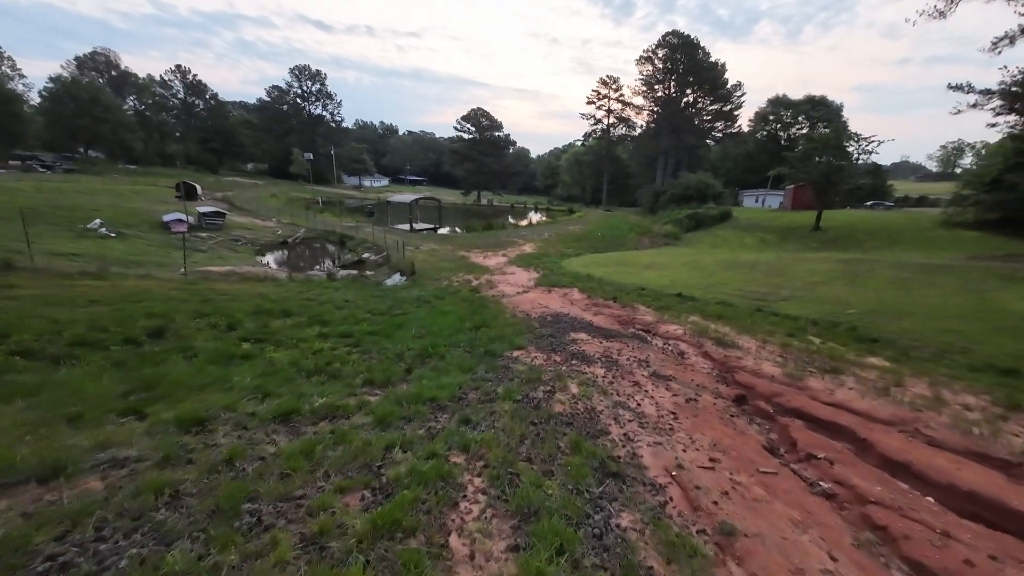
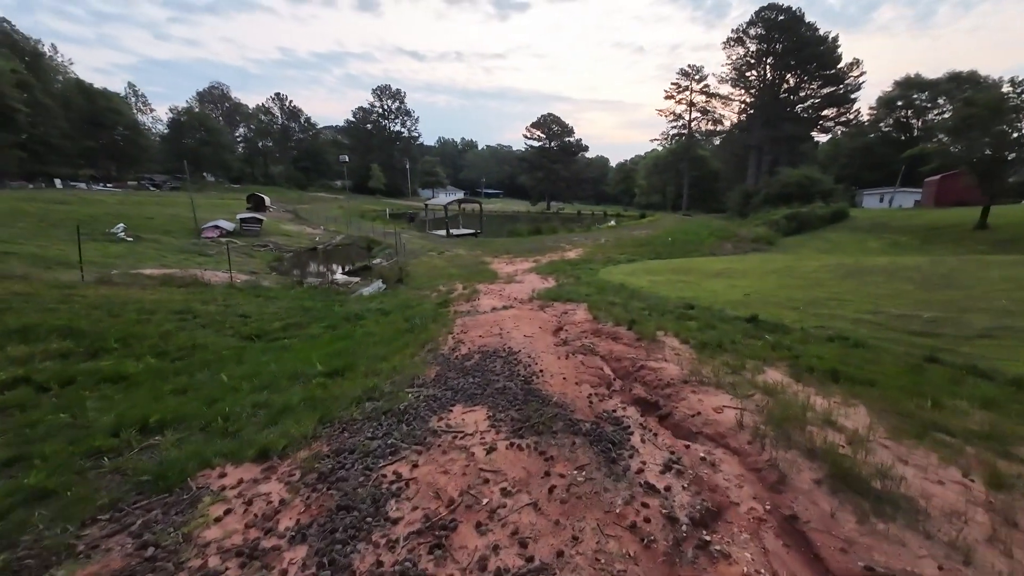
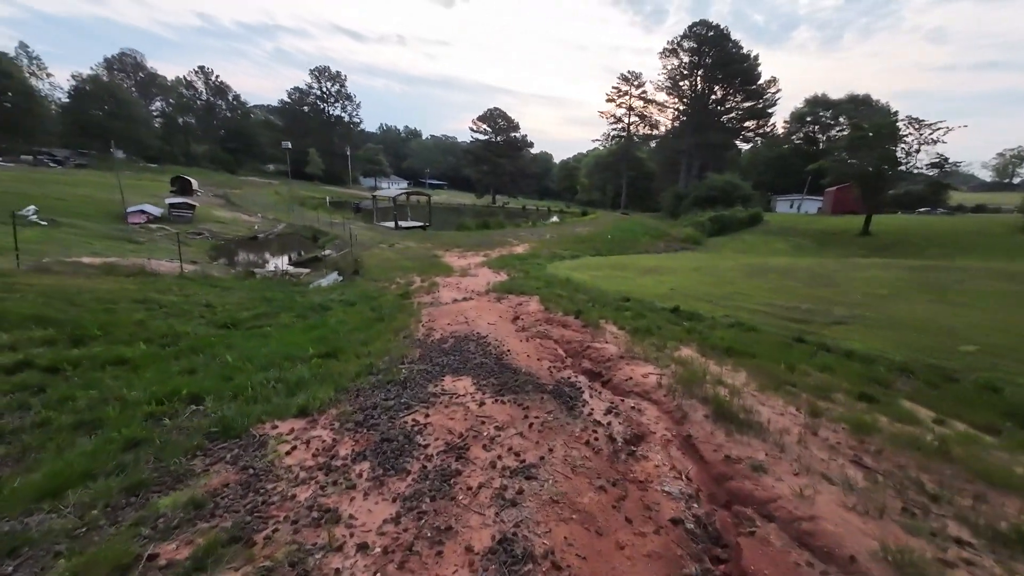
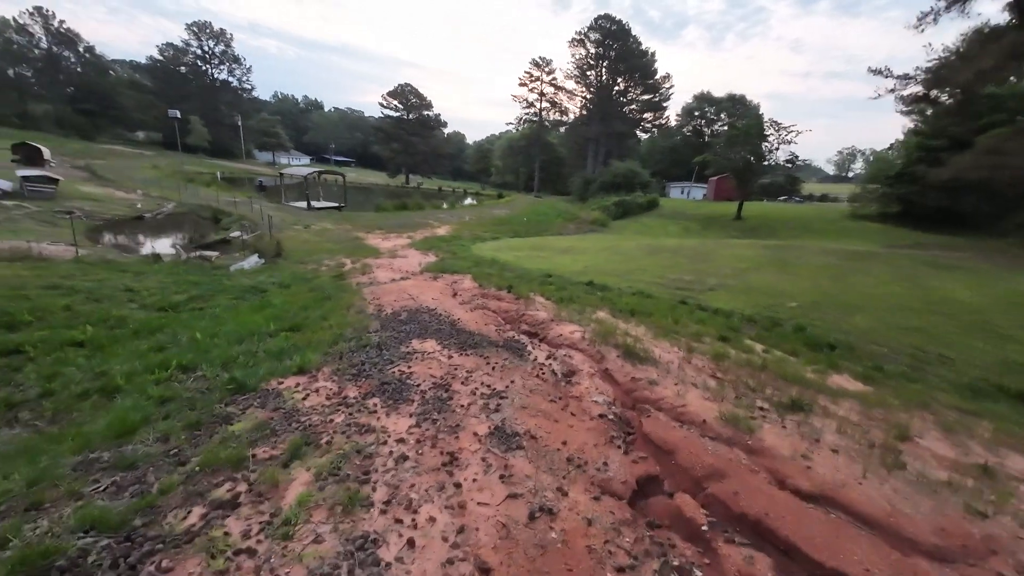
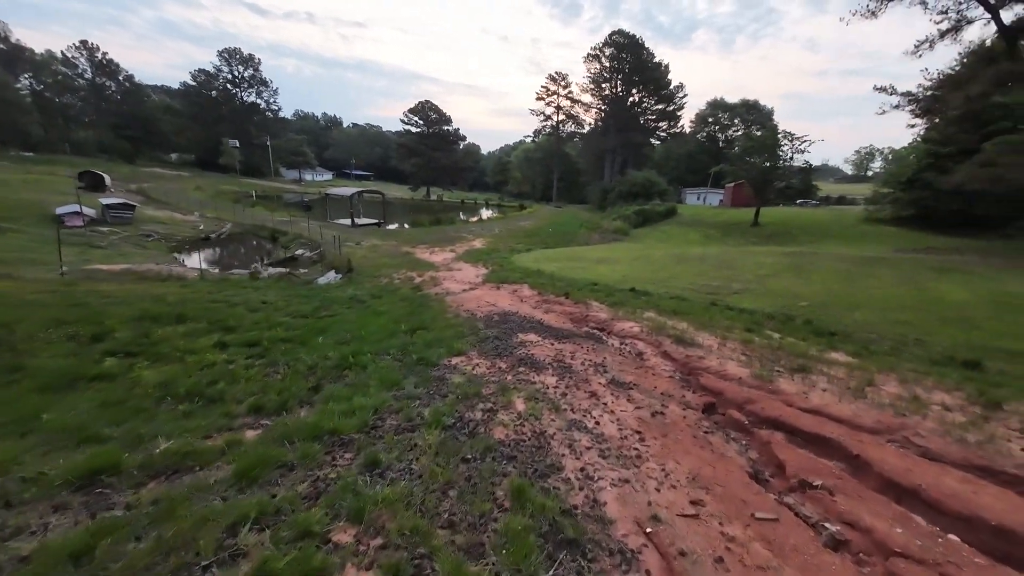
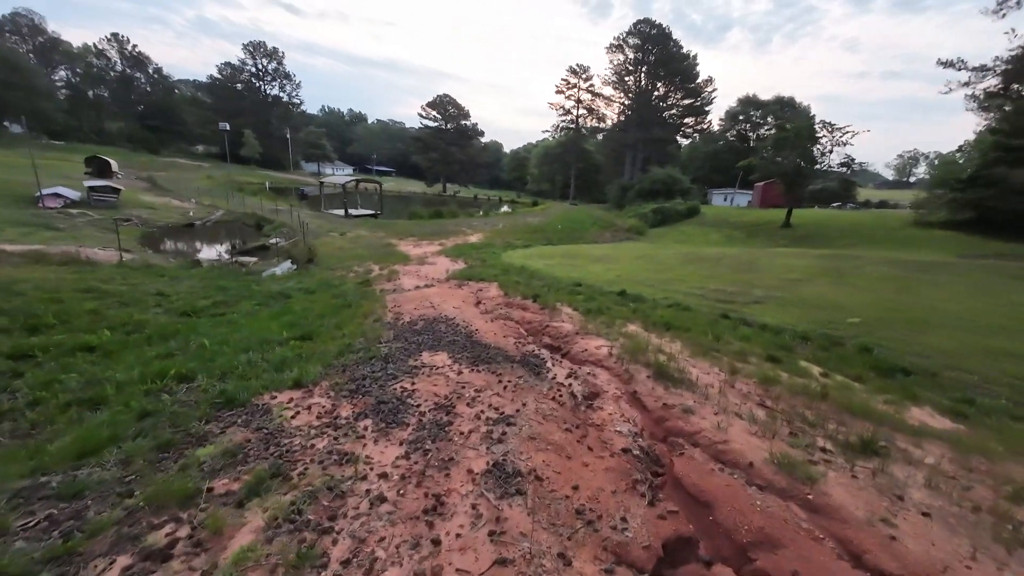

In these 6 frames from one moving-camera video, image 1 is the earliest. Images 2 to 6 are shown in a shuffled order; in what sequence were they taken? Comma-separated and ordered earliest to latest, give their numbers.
5, 4, 6, 3, 2
